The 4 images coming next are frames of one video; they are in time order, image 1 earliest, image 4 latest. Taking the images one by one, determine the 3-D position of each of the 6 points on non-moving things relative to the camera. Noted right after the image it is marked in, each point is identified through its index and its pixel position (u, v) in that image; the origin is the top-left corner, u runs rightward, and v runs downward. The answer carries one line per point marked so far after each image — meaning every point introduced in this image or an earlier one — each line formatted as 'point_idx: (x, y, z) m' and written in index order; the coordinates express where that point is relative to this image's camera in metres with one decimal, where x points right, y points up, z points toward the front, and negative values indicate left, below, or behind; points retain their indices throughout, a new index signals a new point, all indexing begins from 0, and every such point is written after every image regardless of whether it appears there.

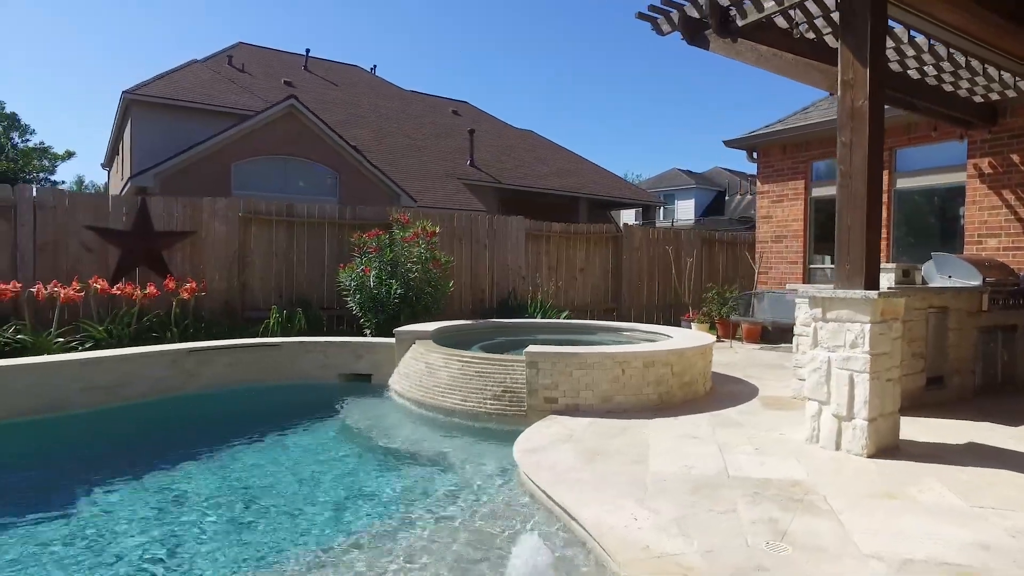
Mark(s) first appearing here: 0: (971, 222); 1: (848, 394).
0: (+5.2, +0.7, +7.0) m
1: (+2.0, -0.6, +3.6) m
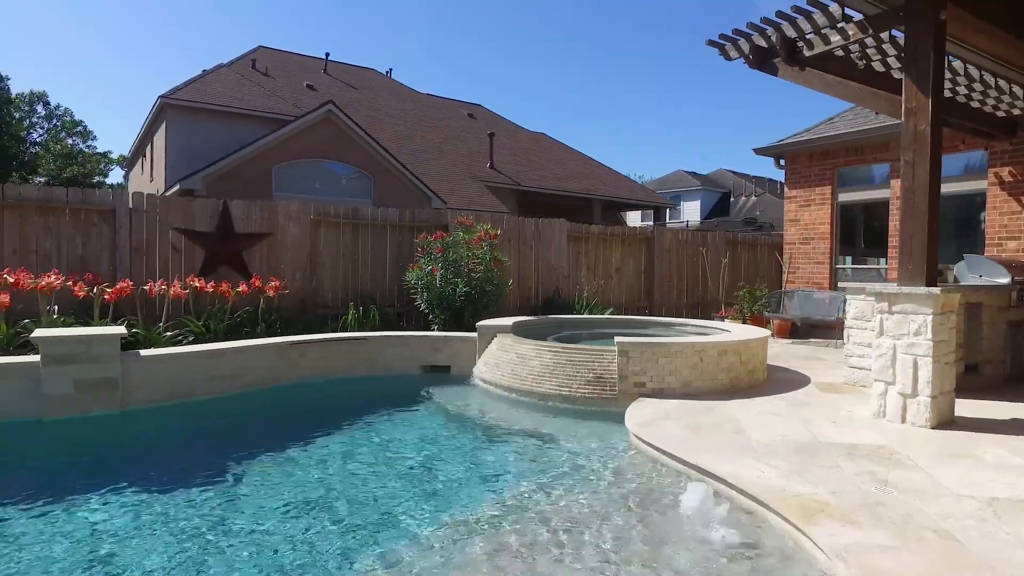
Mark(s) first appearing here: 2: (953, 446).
0: (+6.0, +0.8, +7.6) m
1: (+2.7, -0.6, +4.2) m
2: (+2.7, -0.9, +3.7) m
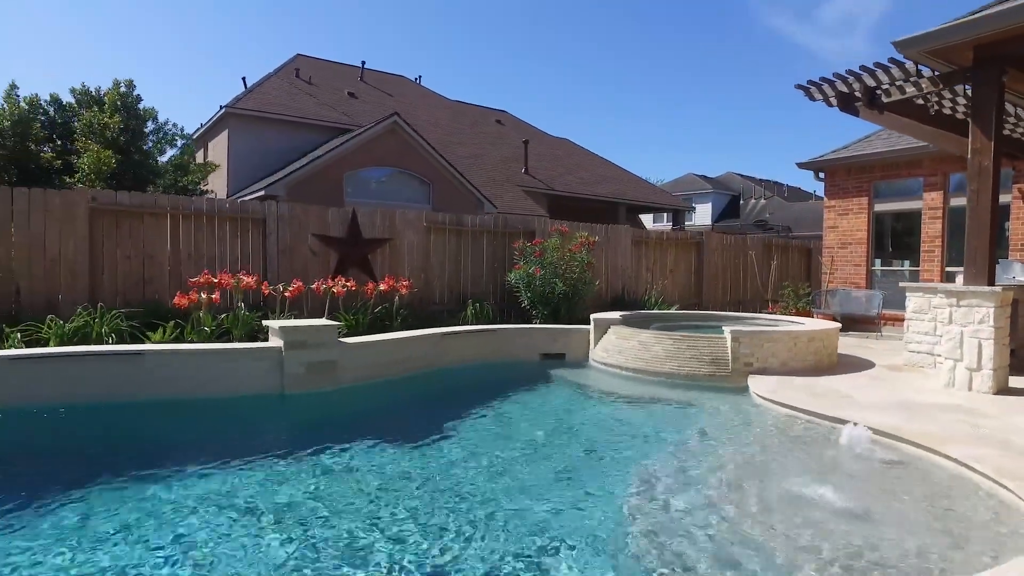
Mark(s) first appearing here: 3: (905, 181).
0: (+7.3, +0.8, +8.9) m
1: (+4.1, -0.6, +5.4) m
2: (+4.0, -0.9, +5.0) m
3: (+6.8, +1.8, +10.7) m
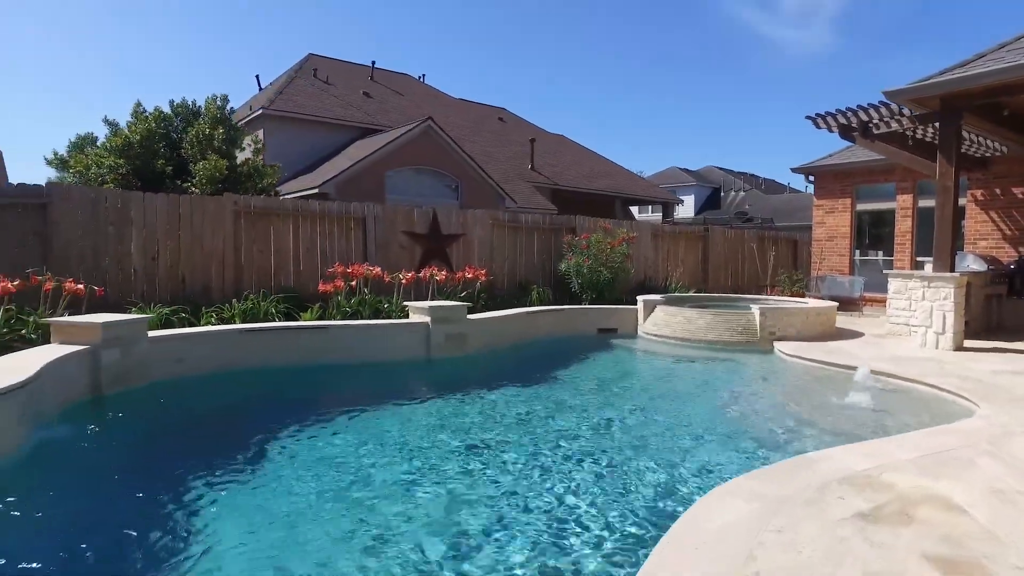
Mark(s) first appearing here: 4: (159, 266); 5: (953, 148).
0: (+8.2, +1.0, +11.1) m
1: (+5.2, -0.4, +7.4) m
2: (+5.2, -0.8, +7.0) m
3: (+7.7, +2.1, +12.8) m
4: (-4.8, +0.3, +8.3) m
5: (+5.3, +1.7, +7.4) m
